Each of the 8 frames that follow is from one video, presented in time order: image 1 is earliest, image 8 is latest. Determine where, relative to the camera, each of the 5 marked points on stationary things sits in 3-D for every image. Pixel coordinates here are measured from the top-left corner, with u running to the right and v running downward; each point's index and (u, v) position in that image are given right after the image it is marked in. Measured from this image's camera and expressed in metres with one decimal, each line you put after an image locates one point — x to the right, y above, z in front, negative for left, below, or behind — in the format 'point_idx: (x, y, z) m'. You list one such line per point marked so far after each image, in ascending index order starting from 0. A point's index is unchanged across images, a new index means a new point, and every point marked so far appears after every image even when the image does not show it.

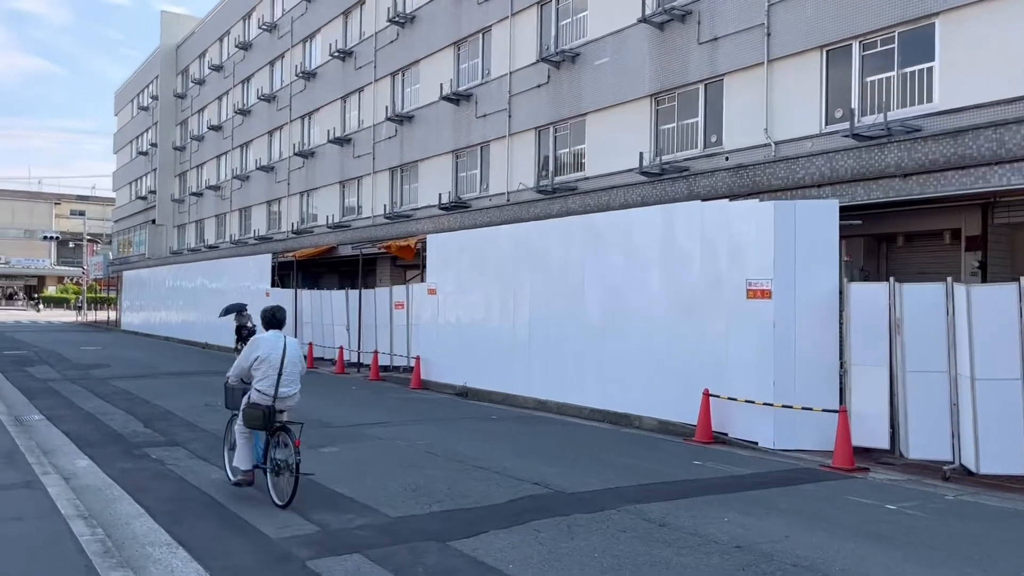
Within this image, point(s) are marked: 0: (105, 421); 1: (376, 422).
0: (-6.3, -2.0, +12.9) m
1: (-2.1, -2.1, +13.0) m
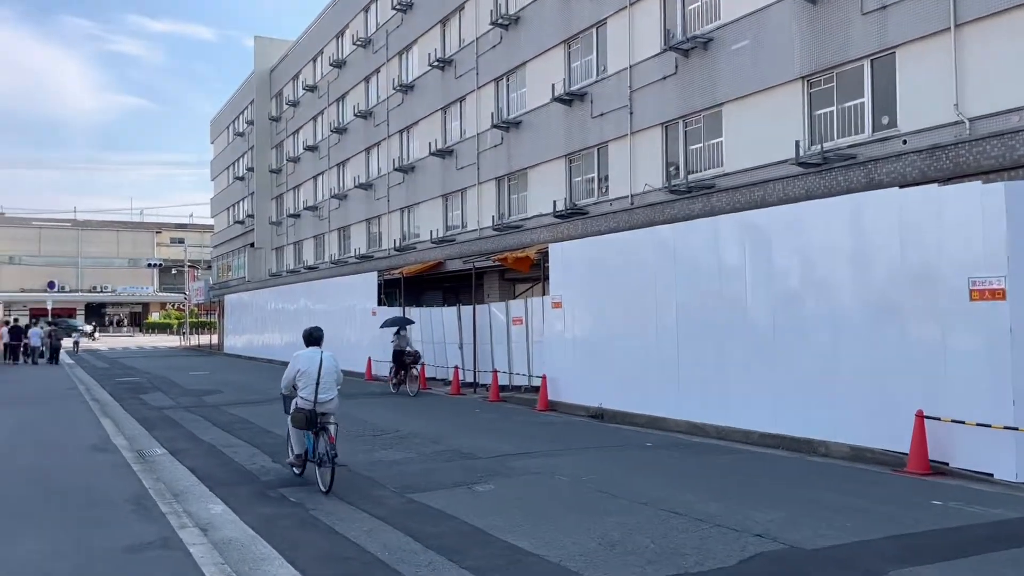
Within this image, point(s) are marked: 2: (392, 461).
0: (-4.0, -2.4, +11.9) m
1: (+0.2, -2.3, +11.6) m
2: (-1.6, -2.3, +11.3) m
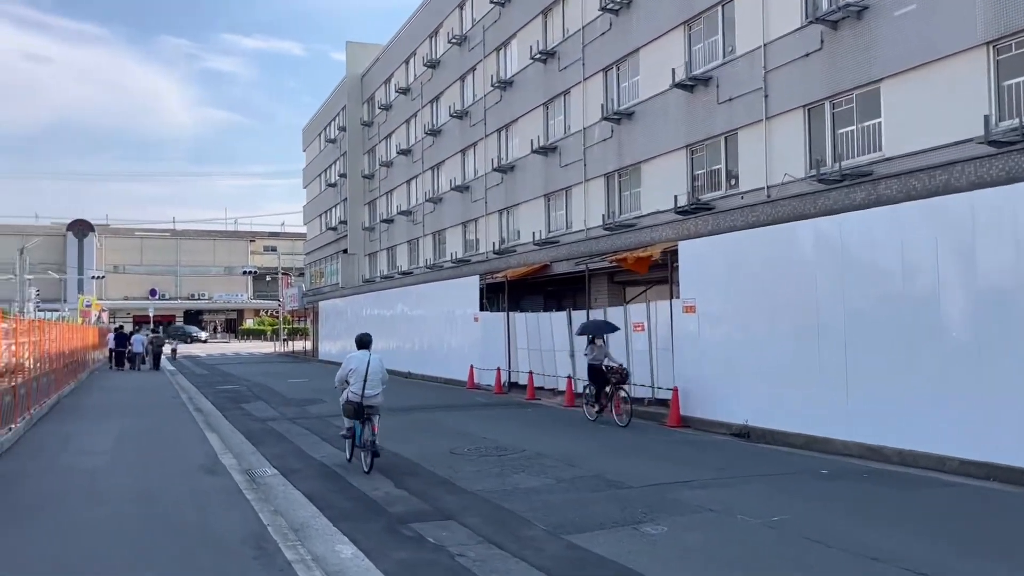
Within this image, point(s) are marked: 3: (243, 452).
0: (-2.1, -2.4, +10.7) m
1: (+2.0, -2.3, +10.0) m
2: (+0.2, -2.4, +9.9) m
3: (-4.1, -2.5, +12.7) m
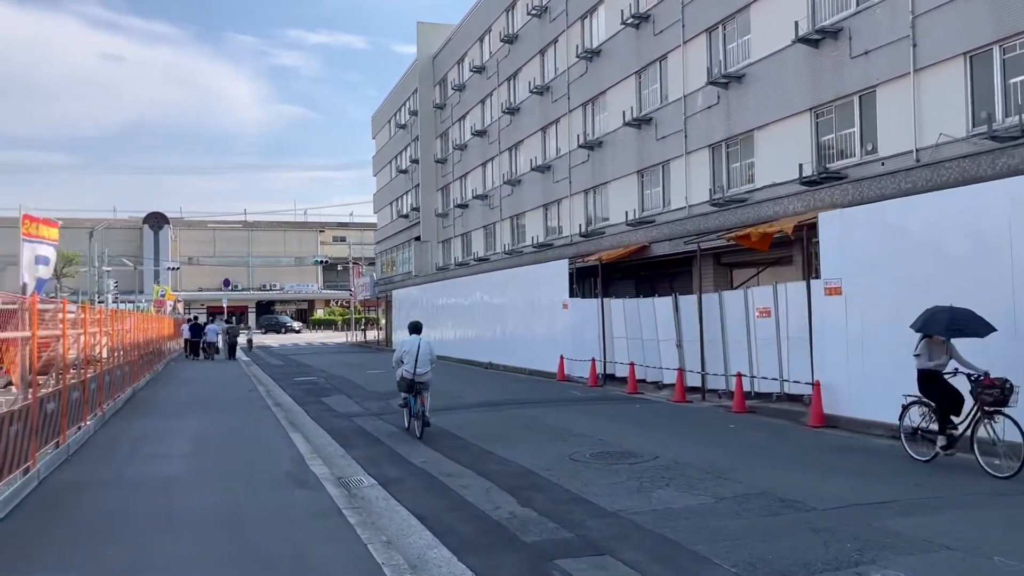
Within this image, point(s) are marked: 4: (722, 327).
0: (-0.6, -2.2, +9.0) m
1: (+3.5, -2.0, +8.0) m
2: (+1.7, -2.1, +8.0) m
3: (-2.4, -2.3, +11.2) m
4: (+4.4, -0.8, +17.4) m
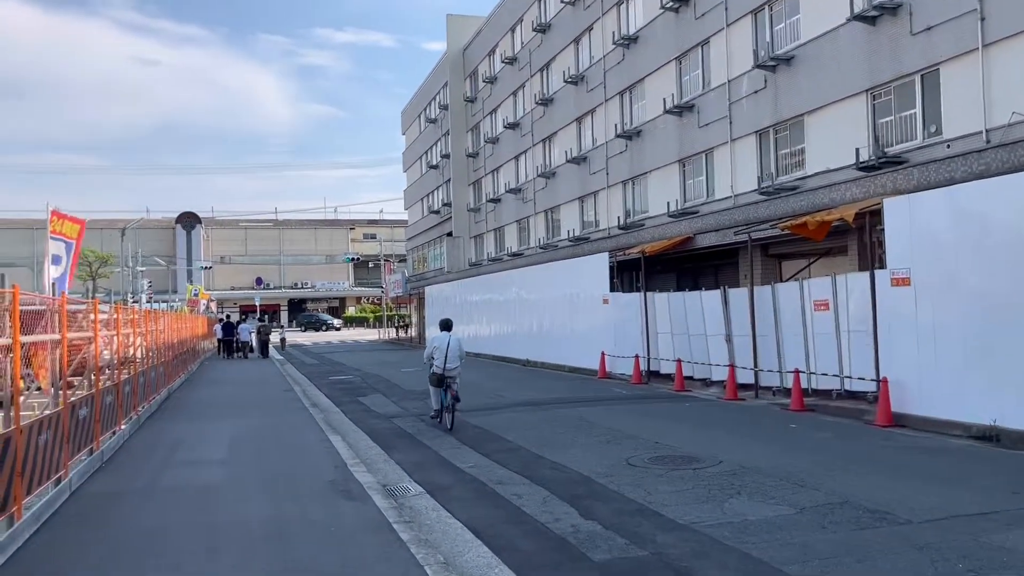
0: (0.0, -2.1, +8.4) m
1: (+4.0, -1.9, +7.3) m
2: (+2.2, -2.1, +7.3) m
3: (-1.7, -2.2, +10.6) m
4: (+5.2, -0.6, +16.6) m
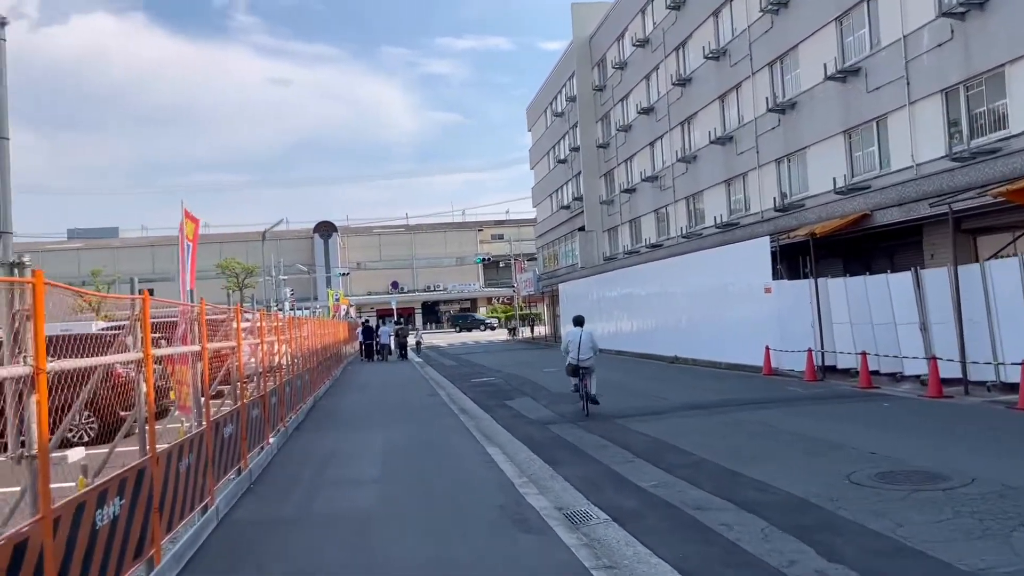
0: (+1.7, -2.0, +6.9) m
1: (+5.5, -1.7, +5.1) m
2: (+3.8, -1.8, +5.5) m
3: (+0.4, -2.1, +9.3) m
4: (+8.1, -0.3, +14.2) m
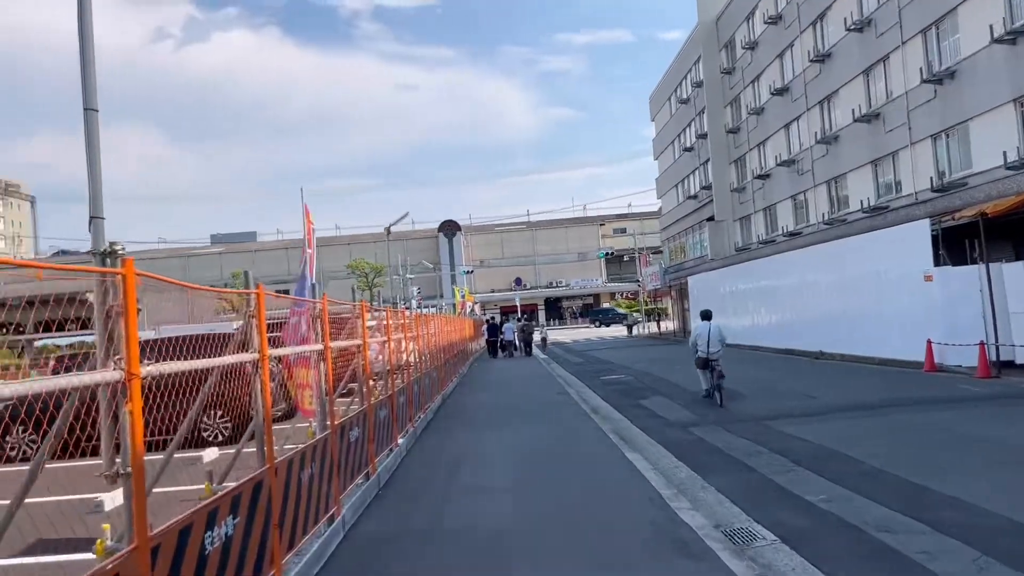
0: (+2.8, -1.9, +5.7) m
1: (+6.3, -1.5, +3.5) m
2: (+4.6, -1.7, +4.0) m
3: (+1.8, -2.0, +8.4) m
4: (+10.1, 0.0, +12.1) m
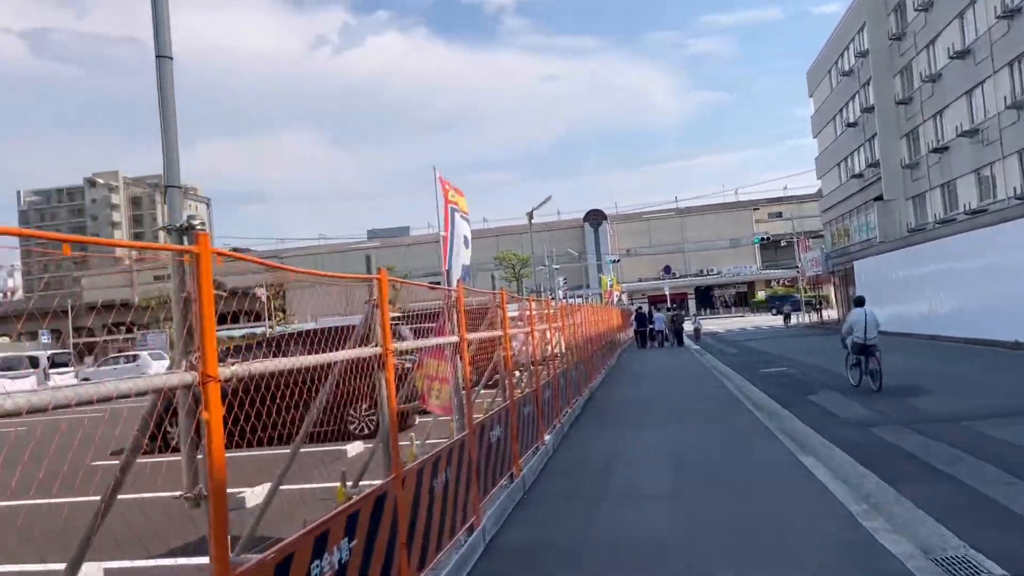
0: (+3.7, -1.7, +4.3) m
1: (+6.8, -1.3, +1.5) m
2: (+5.2, -1.6, +2.4) m
3: (+3.2, -1.9, +7.1) m
4: (+12.0, +0.3, +9.3) m
